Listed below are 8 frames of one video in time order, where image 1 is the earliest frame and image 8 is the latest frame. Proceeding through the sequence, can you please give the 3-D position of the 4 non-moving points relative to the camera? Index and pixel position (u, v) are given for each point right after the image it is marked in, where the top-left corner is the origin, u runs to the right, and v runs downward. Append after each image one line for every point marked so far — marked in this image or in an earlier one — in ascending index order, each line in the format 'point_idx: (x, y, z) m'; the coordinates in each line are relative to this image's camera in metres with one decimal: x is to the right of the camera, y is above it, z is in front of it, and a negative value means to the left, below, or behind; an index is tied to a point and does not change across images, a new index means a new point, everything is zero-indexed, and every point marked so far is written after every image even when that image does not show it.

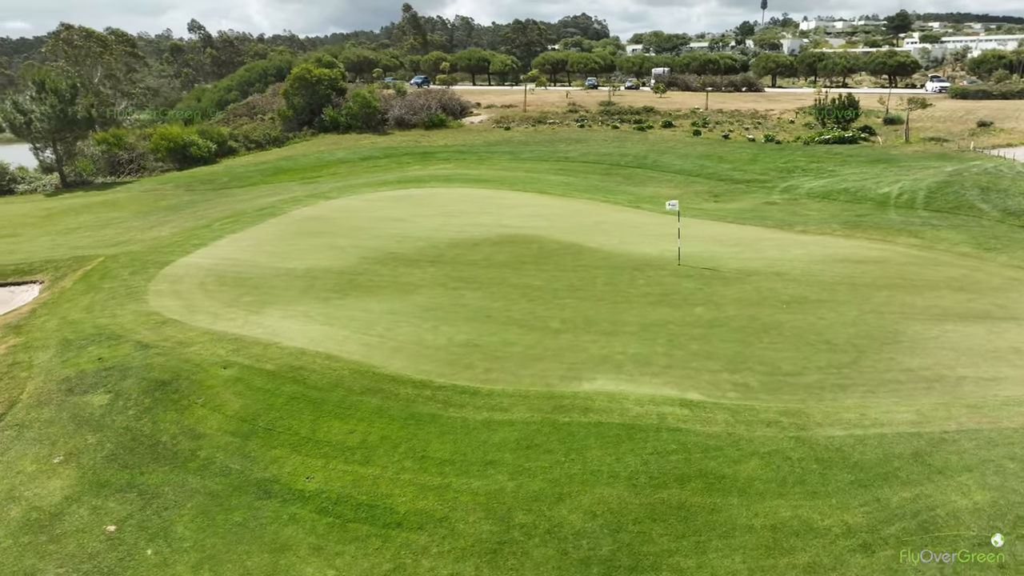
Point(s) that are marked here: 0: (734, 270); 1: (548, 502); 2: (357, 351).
0: (+6.0, +0.5, +19.8) m
1: (+0.5, -3.0, +9.8) m
2: (-3.4, -1.3, +14.1) m
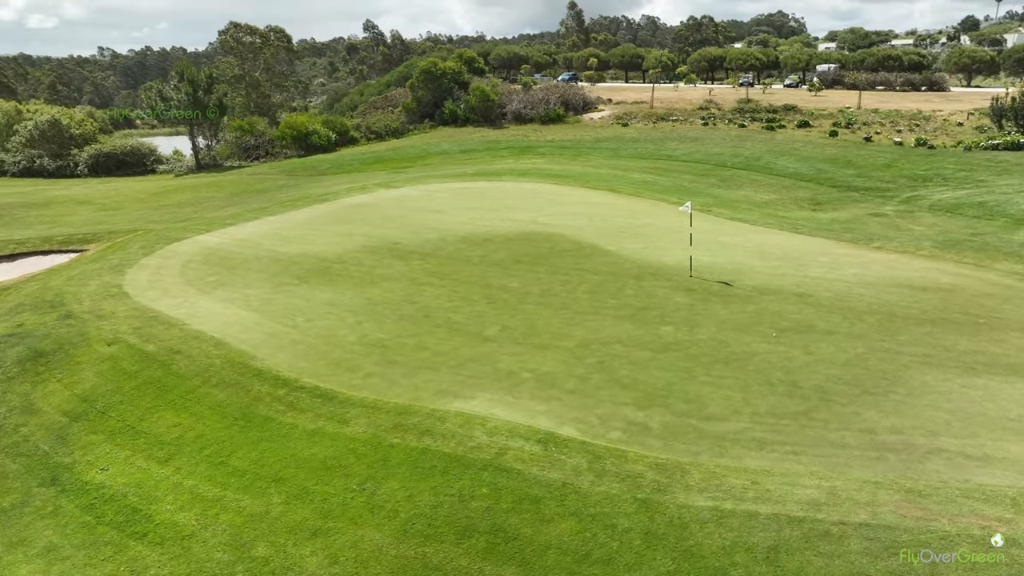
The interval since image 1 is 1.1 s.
0: (+5.4, 0.0, +16.7) m
1: (-2.5, -2.9, +8.3) m
2: (-5.1, -1.0, +13.4) m
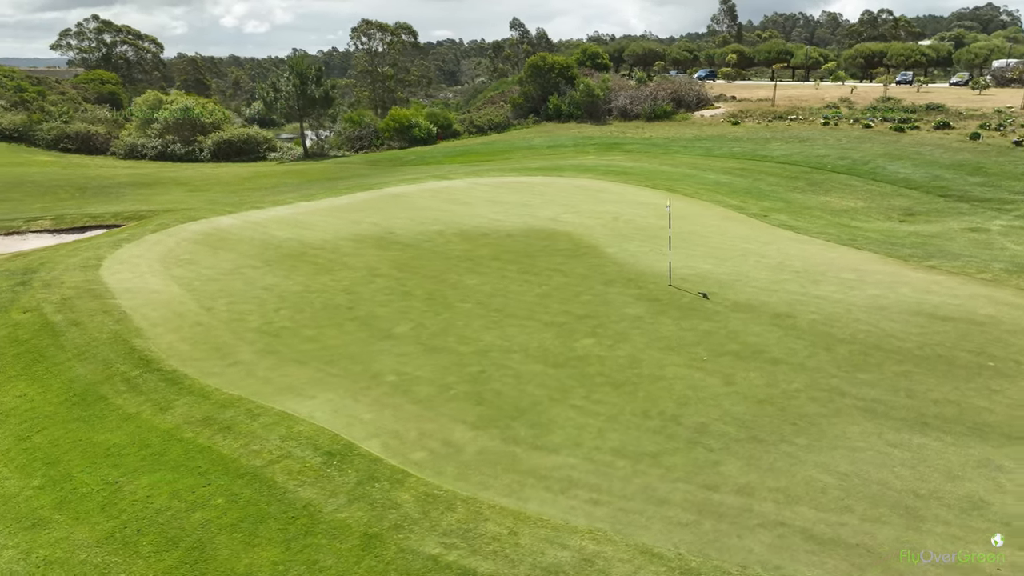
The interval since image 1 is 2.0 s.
0: (+4.2, -0.3, +14.4) m
1: (-5.4, -2.6, +7.9) m
2: (-6.8, -0.6, +13.4) m
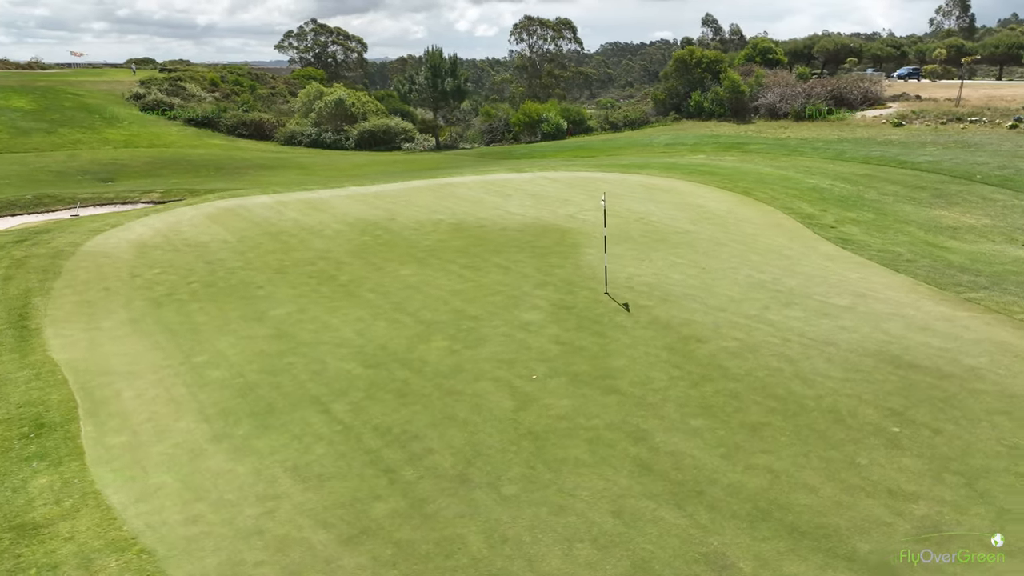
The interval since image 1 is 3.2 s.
0: (+2.2, -0.5, +12.1) m
1: (-9.0, -1.9, +8.5) m
2: (-8.6, +0.1, +14.1) m
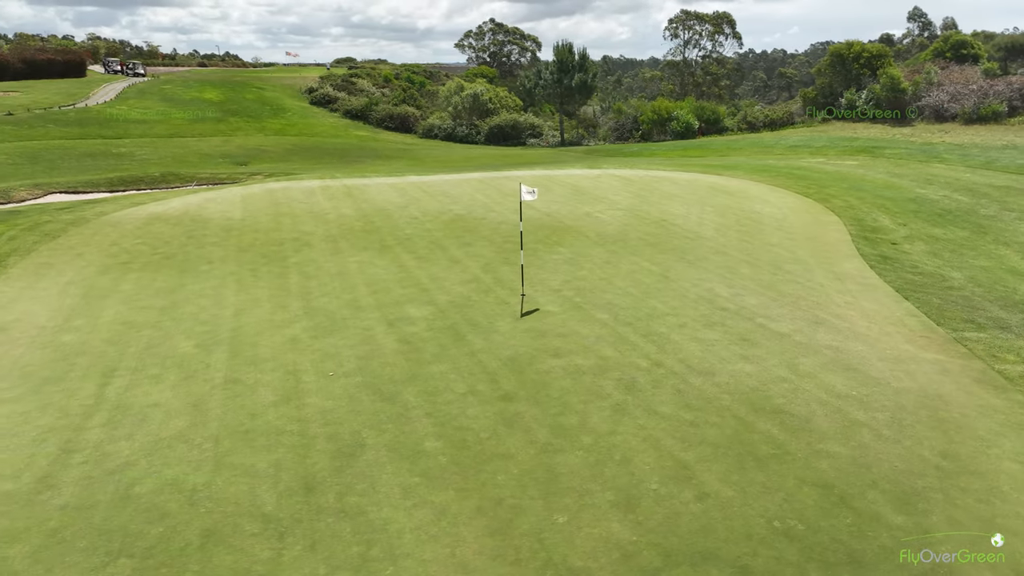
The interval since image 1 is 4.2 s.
0: (+0.3, -0.5, +10.8) m
1: (-11.5, -1.1, +10.0) m
2: (-9.7, +0.9, +15.4) m
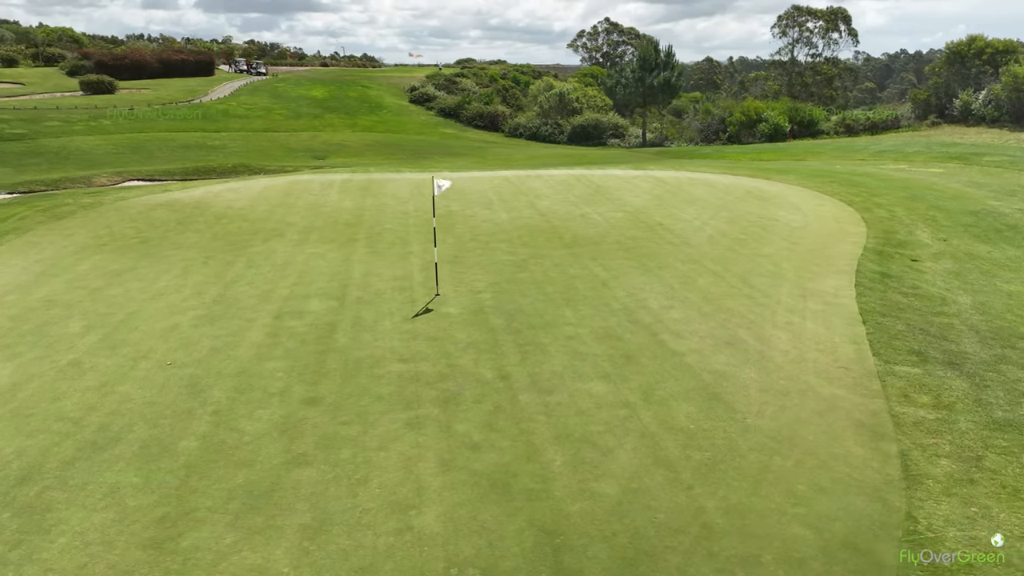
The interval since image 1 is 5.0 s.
0: (-1.4, -0.5, +10.2) m
1: (-13.1, -0.5, +11.3) m
2: (-10.4, +1.4, +16.3) m
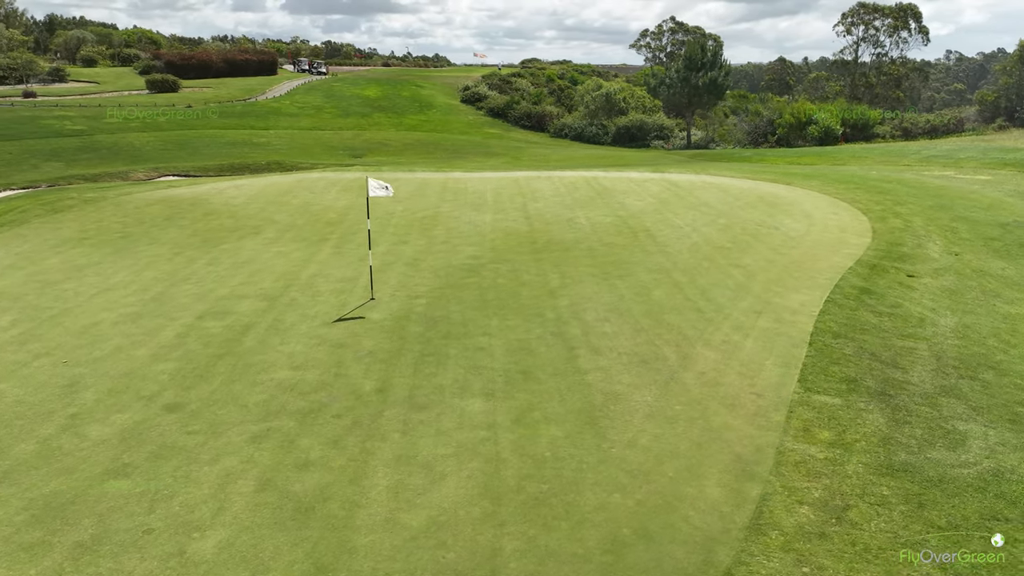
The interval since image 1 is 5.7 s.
0: (-2.5, -0.6, +9.9) m
1: (-14.1, -0.2, +12.1) m
2: (-10.8, +1.6, +16.8) m
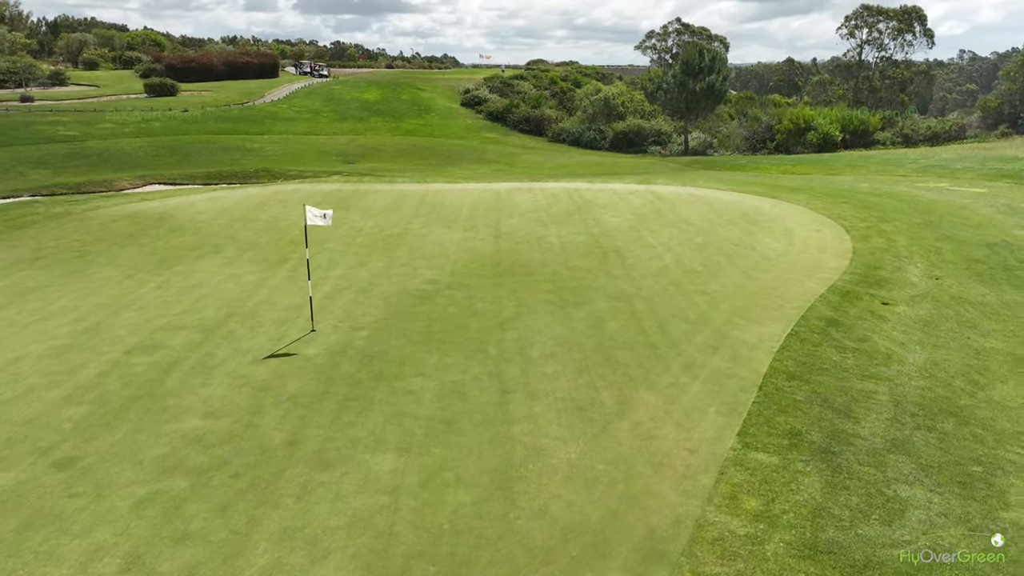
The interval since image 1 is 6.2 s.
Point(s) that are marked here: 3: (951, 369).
0: (-3.3, -1.0, +9.4) m
1: (-14.9, -0.6, +11.8) m
2: (-11.6, +1.1, +16.5) m
3: (+6.3, -1.2, +10.2) m
